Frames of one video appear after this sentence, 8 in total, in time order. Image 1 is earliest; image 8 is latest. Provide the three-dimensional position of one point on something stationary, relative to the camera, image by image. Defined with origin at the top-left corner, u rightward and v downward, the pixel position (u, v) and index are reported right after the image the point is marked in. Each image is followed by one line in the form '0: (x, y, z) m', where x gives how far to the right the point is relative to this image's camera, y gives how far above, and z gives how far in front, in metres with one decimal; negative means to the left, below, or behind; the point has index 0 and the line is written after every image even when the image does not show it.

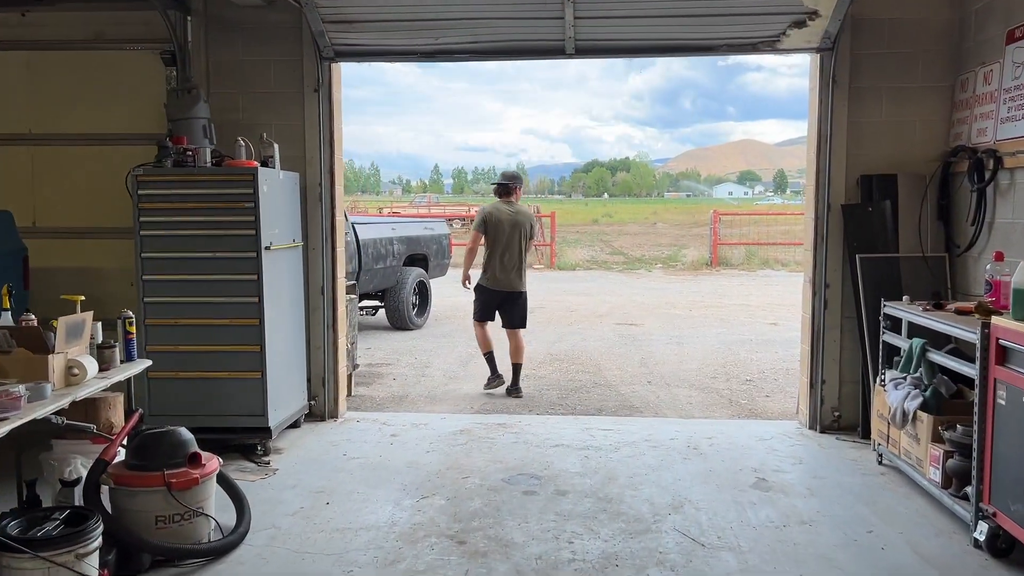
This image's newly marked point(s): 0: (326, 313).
0: (-1.2, -0.2, +5.4) m
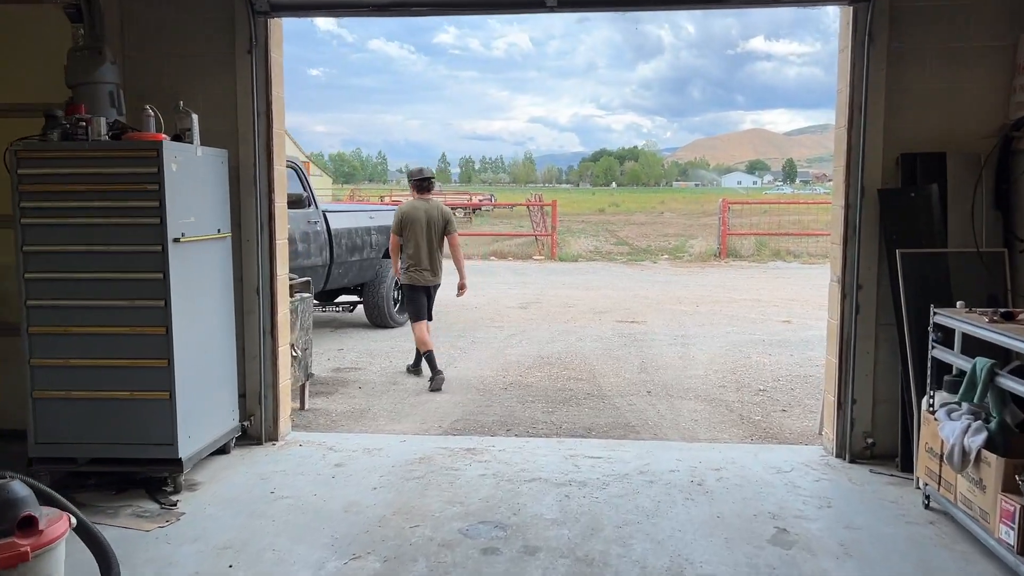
0: (-1.3, -0.2, +4.5) m
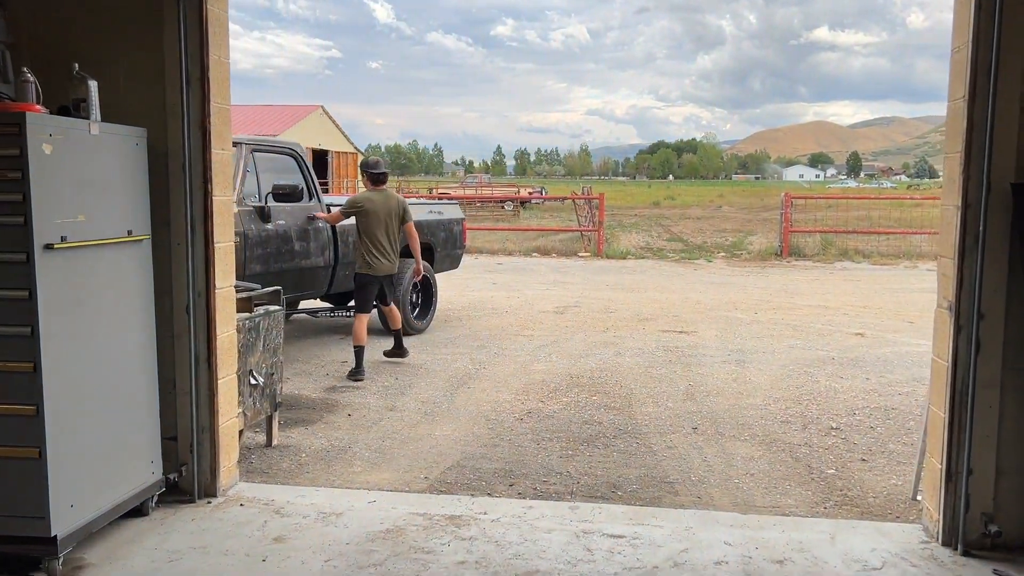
0: (-1.3, -0.2, +3.6) m
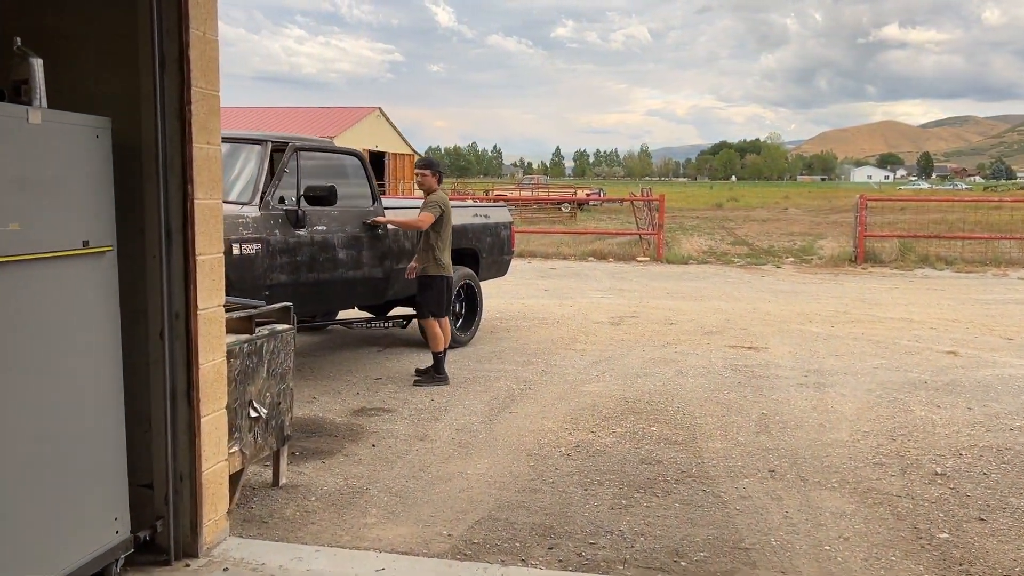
0: (-1.2, -0.3, +3.0) m
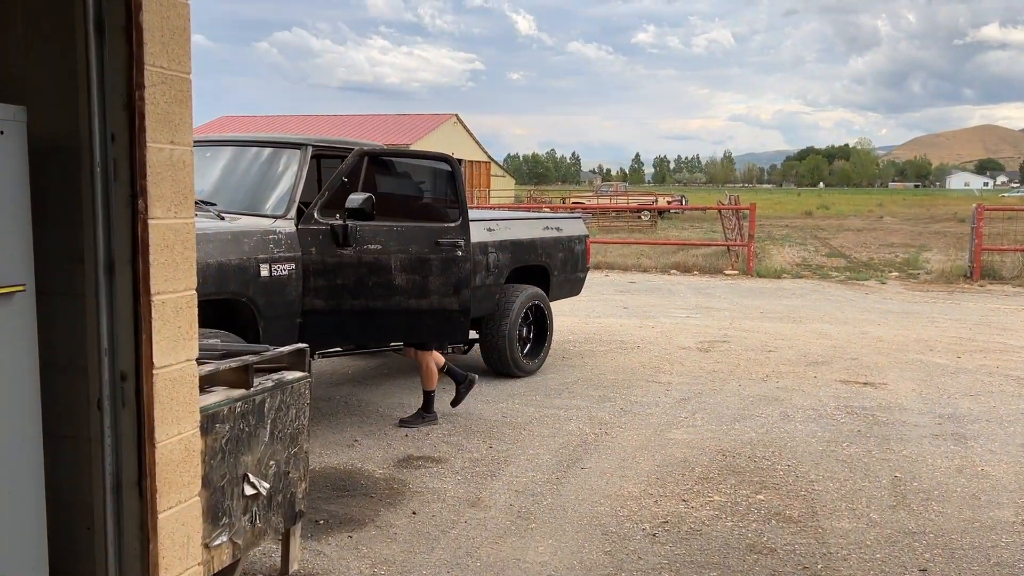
0: (-1.0, -0.4, +2.2) m
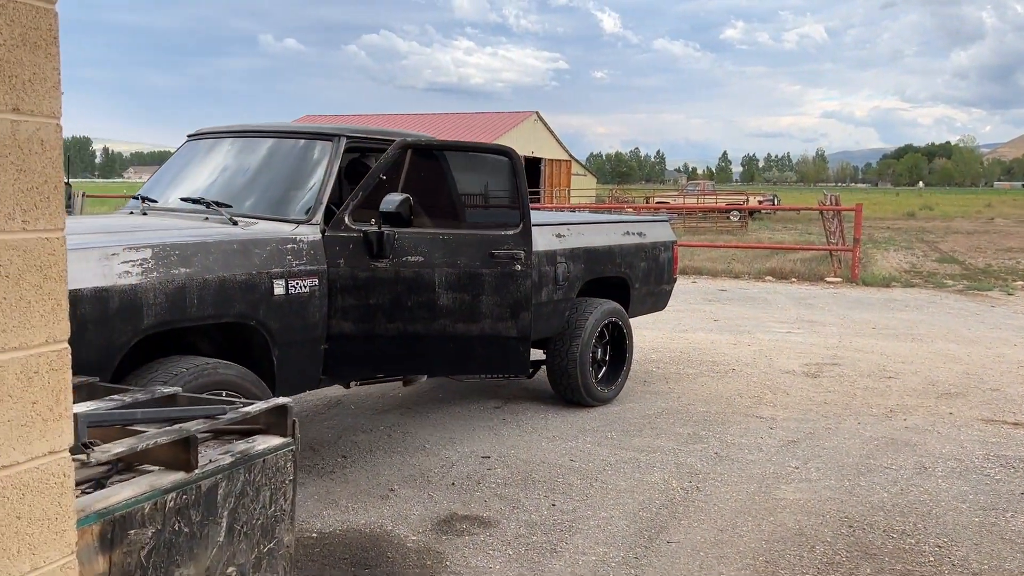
0: (-1.0, -0.5, +1.4) m
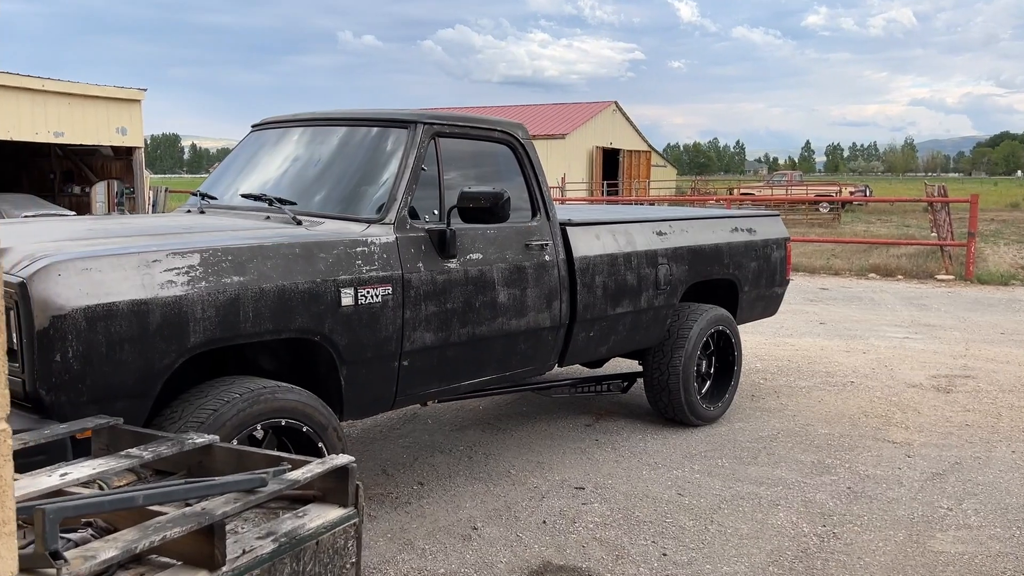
0: (-0.8, -0.6, +0.8) m
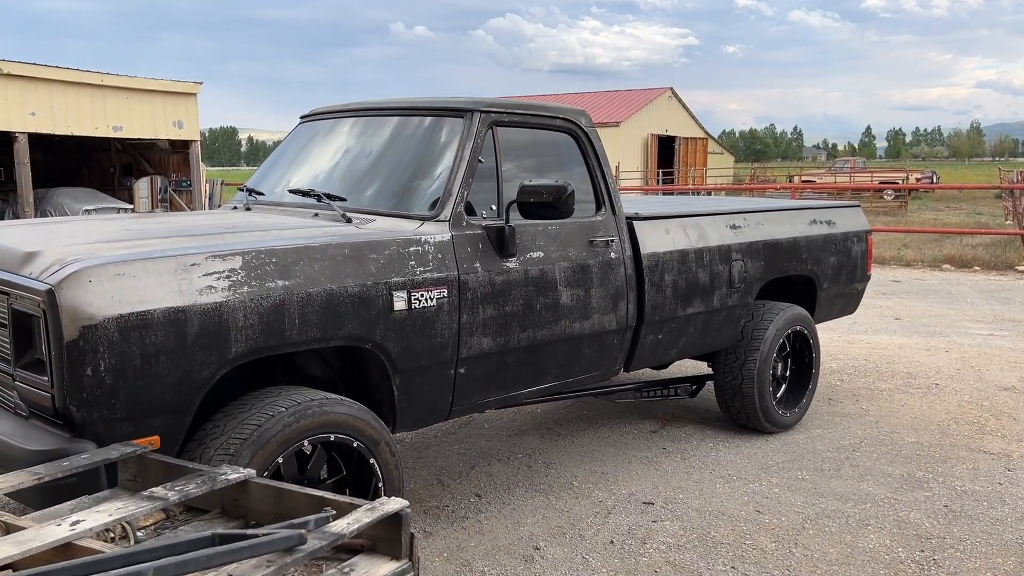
0: (-0.7, -0.6, +0.6) m
